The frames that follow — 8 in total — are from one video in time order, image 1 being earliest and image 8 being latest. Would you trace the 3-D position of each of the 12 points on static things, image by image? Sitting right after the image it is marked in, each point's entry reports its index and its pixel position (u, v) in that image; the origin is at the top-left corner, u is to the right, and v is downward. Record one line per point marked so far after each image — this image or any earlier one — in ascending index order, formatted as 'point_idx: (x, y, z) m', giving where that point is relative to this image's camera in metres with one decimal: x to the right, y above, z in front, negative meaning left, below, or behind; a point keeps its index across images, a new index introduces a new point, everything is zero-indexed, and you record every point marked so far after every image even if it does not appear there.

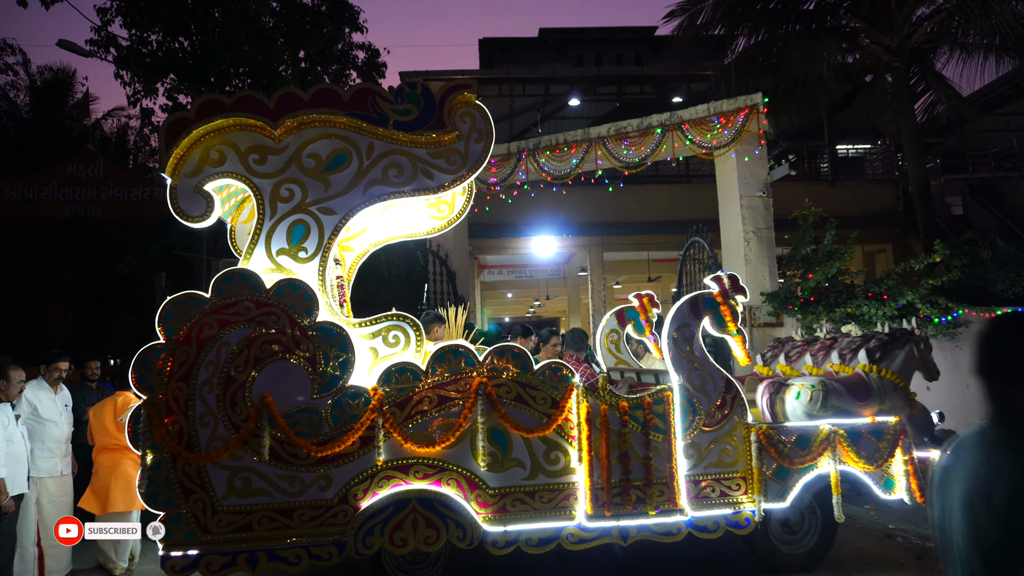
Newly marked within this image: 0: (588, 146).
0: (+0.9, +1.7, +8.7) m
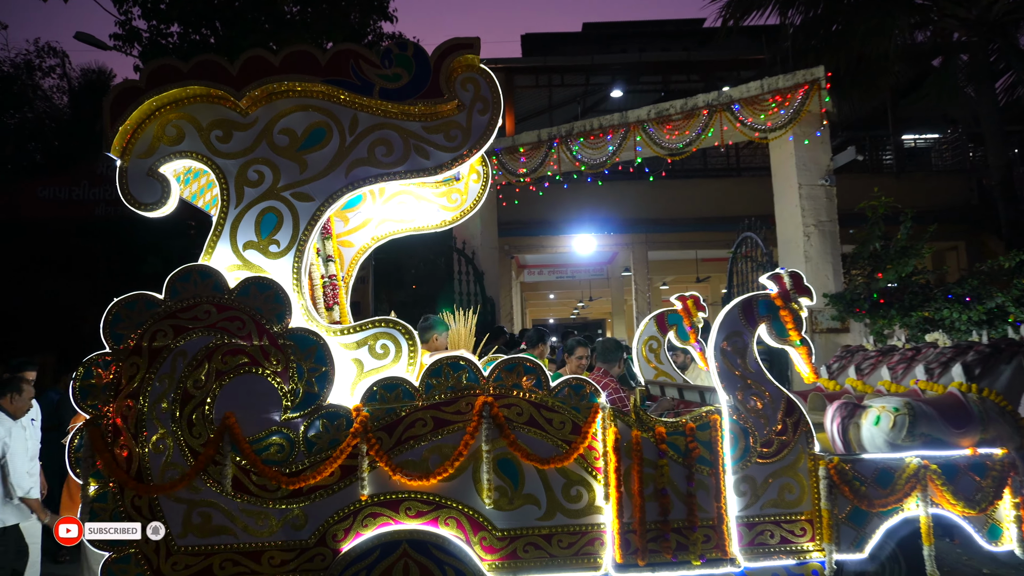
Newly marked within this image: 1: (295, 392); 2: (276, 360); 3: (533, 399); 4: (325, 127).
0: (+1.3, +1.7, +7.9) m
1: (-1.1, -0.5, +3.4) m
2: (-1.1, -0.4, +3.4) m
3: (+0.1, -0.5, +3.5) m
4: (-1.0, +0.8, +3.7) m
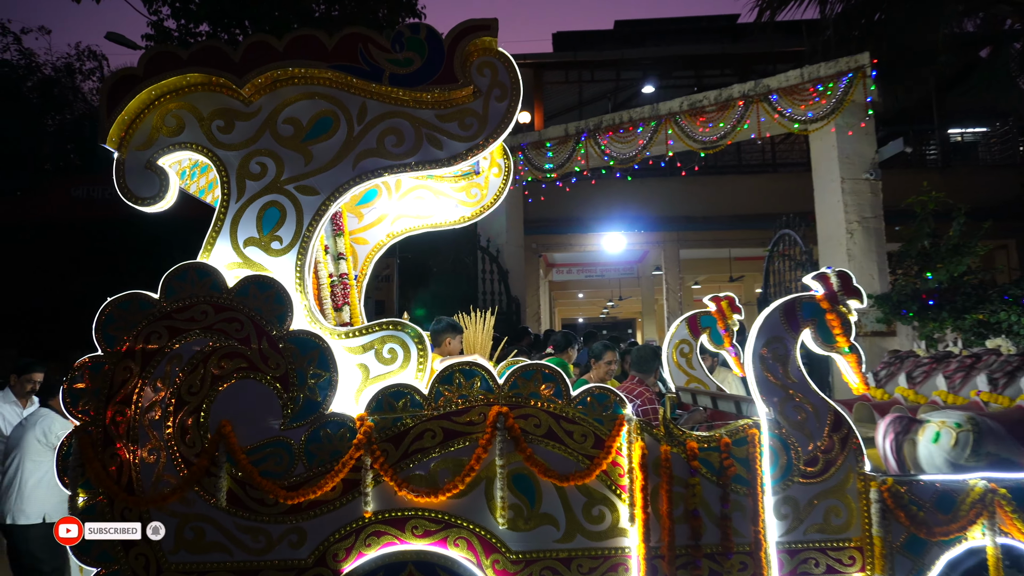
0: (+1.5, +1.7, +7.6) m
1: (-1.0, -0.5, +3.2) m
2: (-1.1, -0.3, +3.2) m
3: (+0.2, -0.5, +3.2) m
4: (-0.9, +0.8, +3.4) m
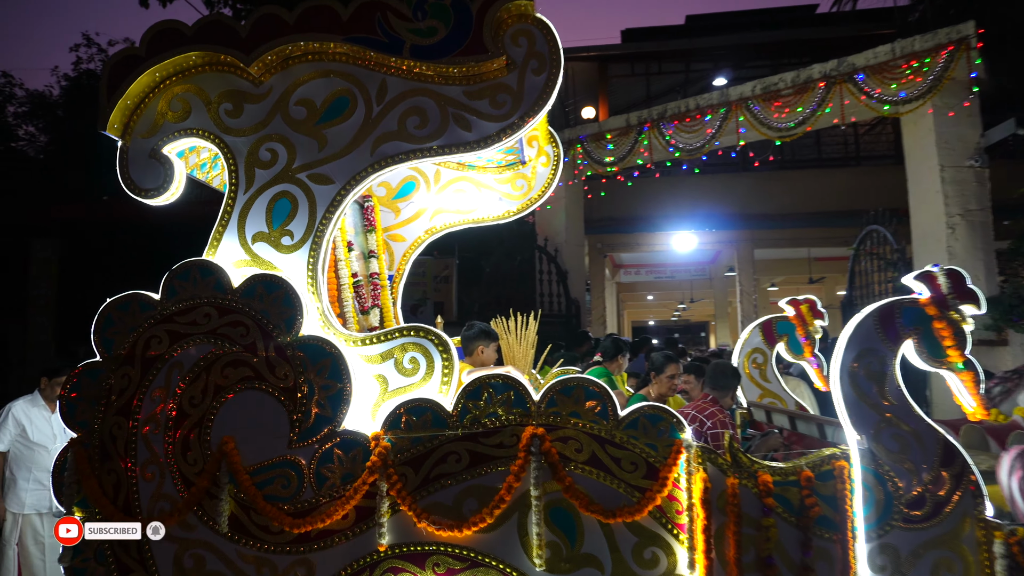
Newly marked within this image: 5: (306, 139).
0: (+2.1, +1.7, +6.9) m
1: (-0.8, -0.5, +2.8) m
2: (-0.9, -0.4, +2.9) m
3: (+0.3, -0.6, +2.7) m
4: (-0.7, +0.8, +3.1) m
5: (-0.9, +0.6, +3.1) m
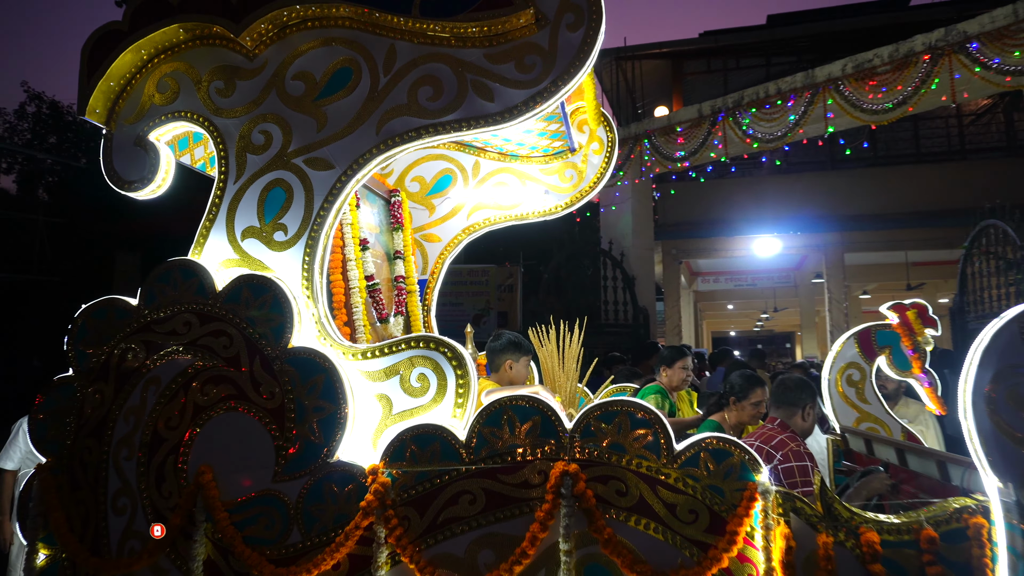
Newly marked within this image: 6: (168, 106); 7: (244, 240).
0: (+2.6, +1.7, +6.2) m
1: (-0.7, -0.5, +2.4) m
2: (-0.8, -0.4, +2.4) m
3: (+0.4, -0.5, +2.2) m
4: (-0.6, +0.8, +2.6) m
5: (-0.8, +0.6, +2.6) m
6: (-1.3, +0.7, +2.8) m
7: (-1.0, +0.2, +2.6) m
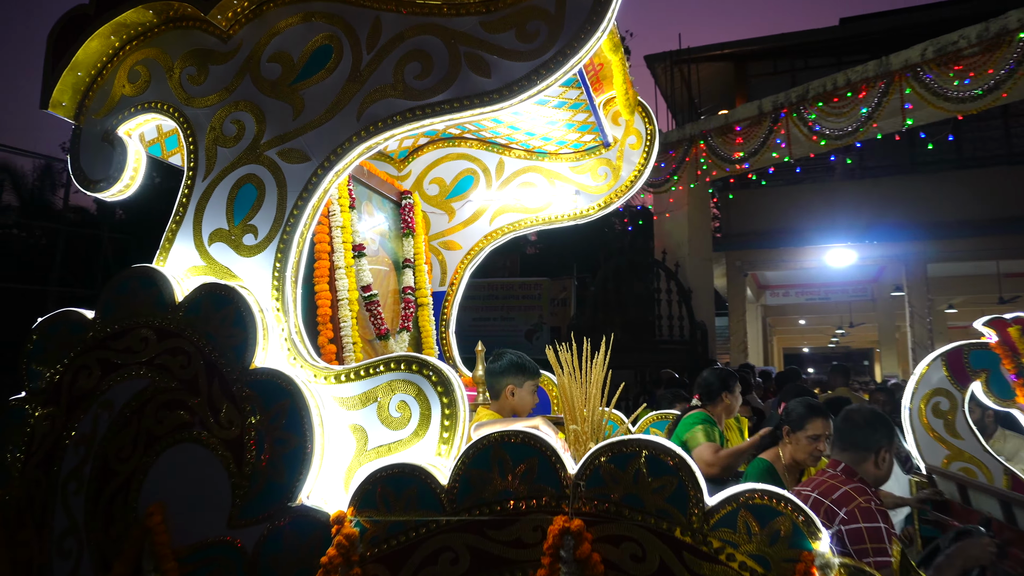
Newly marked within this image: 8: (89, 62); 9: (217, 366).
0: (+2.9, +1.6, +5.5) m
1: (-0.7, -0.5, +2.0) m
2: (-0.8, -0.4, +2.1) m
3: (+0.4, -0.6, +1.7) m
4: (-0.6, +0.8, +2.3) m
5: (-0.8, +0.6, +2.3) m
6: (-1.3, +0.7, +2.5) m
7: (-1.0, +0.1, +2.3) m
8: (-1.5, +0.8, +2.5) m
9: (-0.9, -0.2, +2.1) m
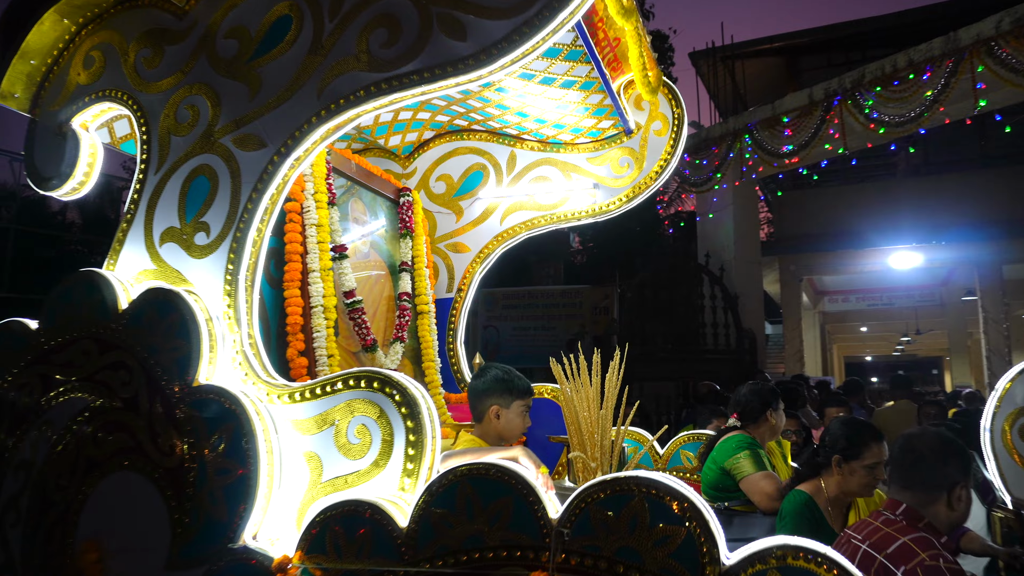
0: (+3.1, +1.6, +5.0) m
1: (-0.8, -0.6, +1.7) m
2: (-0.9, -0.4, +1.8) m
3: (+0.3, -0.6, +1.3) m
4: (-0.6, +0.8, +2.0) m
5: (-0.8, +0.6, +2.0) m
6: (-1.3, +0.6, +2.2) m
7: (-1.0, +0.1, +2.0) m
8: (-1.5, +0.8, +2.3) m
9: (-0.9, -0.2, +1.8) m
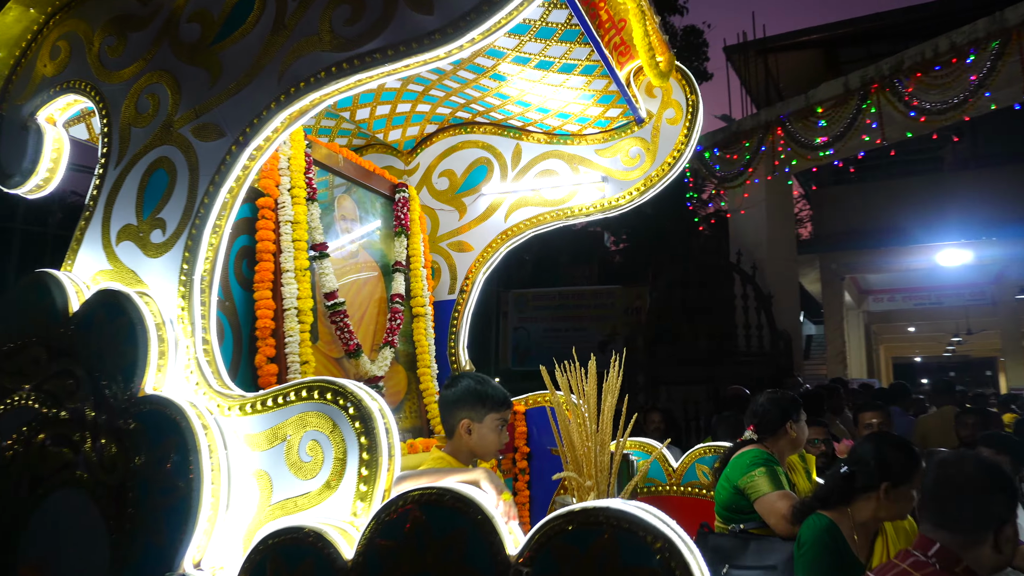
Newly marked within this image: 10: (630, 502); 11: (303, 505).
0: (+3.2, +1.6, +4.6) m
1: (-0.8, -0.6, +1.6) m
2: (-0.9, -0.4, +1.6) m
3: (+0.2, -0.6, +1.1) m
4: (-0.7, +0.8, +1.9) m
5: (-0.8, +0.6, +1.9) m
6: (-1.4, +0.6, +2.1) m
7: (-1.0, +0.1, +1.9) m
8: (-1.5, +0.8, +2.2) m
9: (-1.0, -0.2, +1.7) m
10: (+0.2, -0.4, +1.2) m
11: (-0.4, -0.5, +1.5) m
